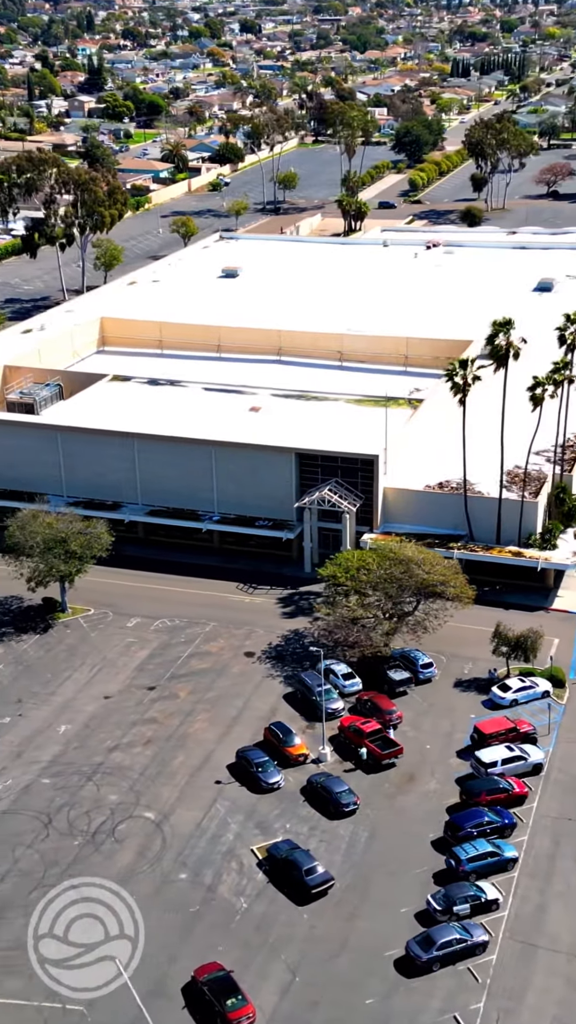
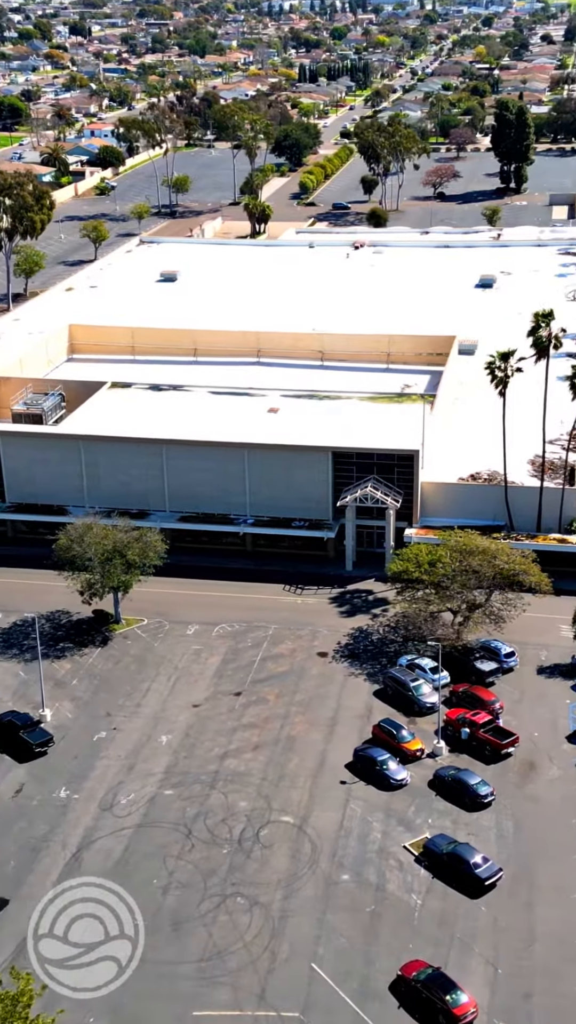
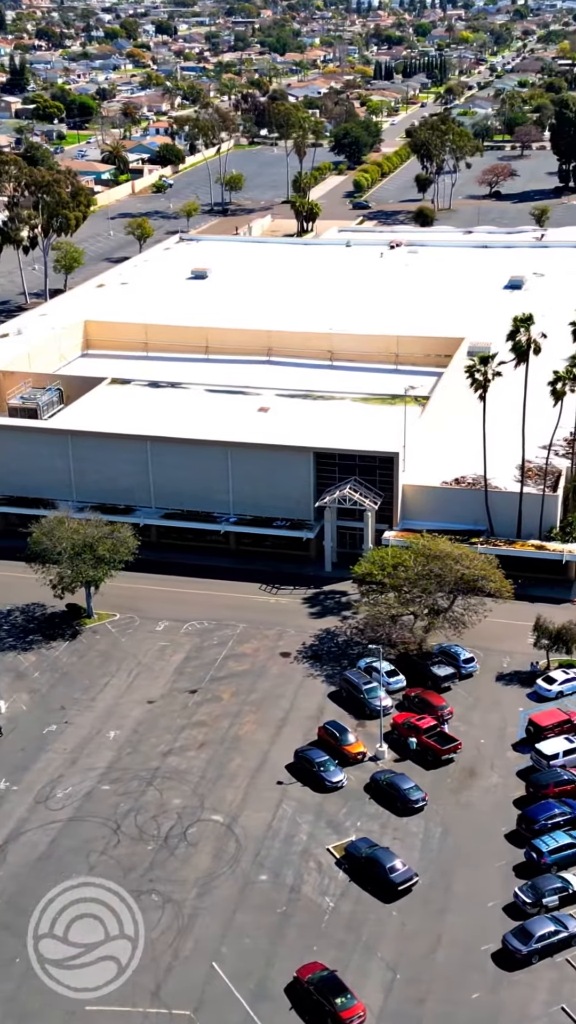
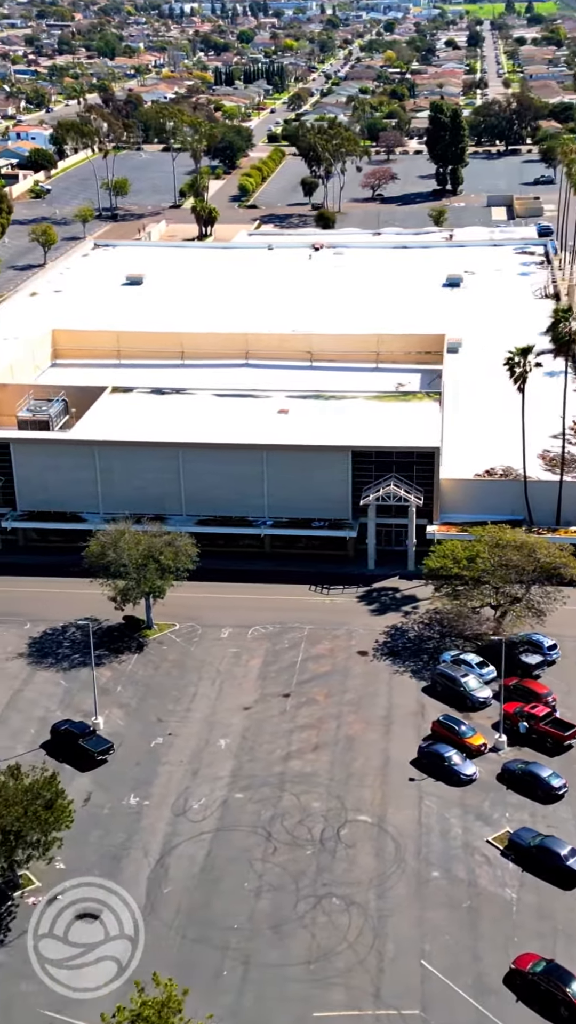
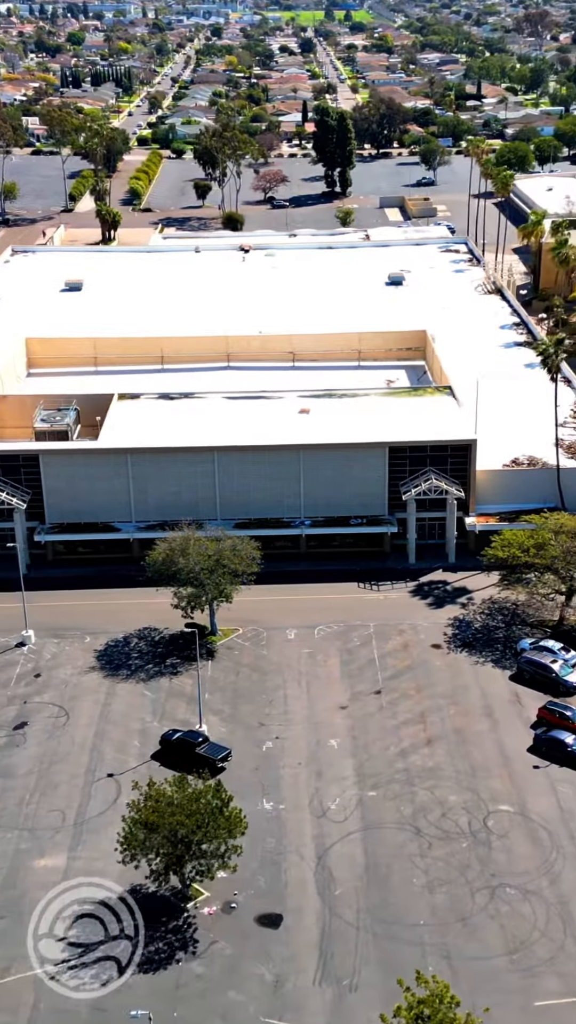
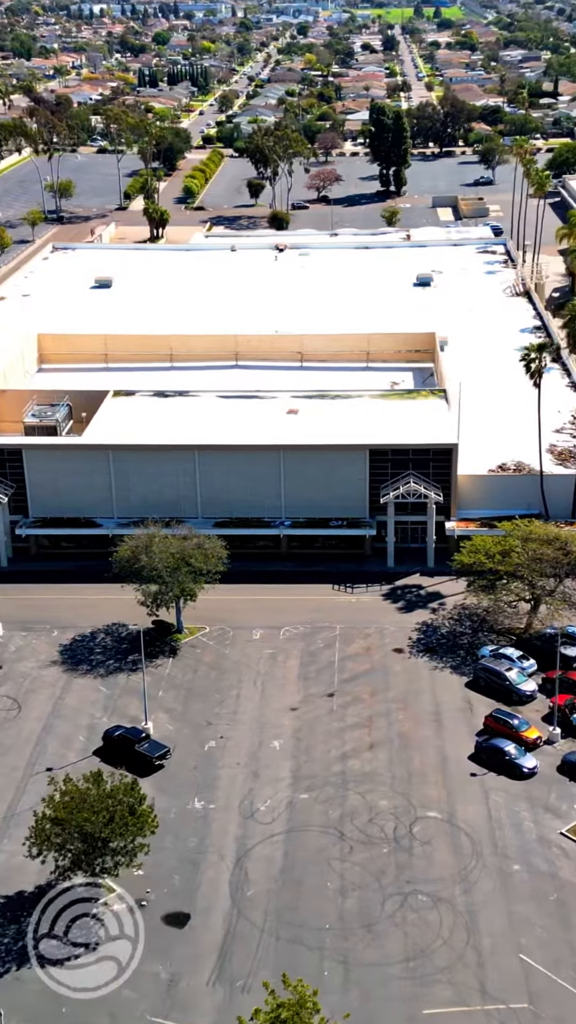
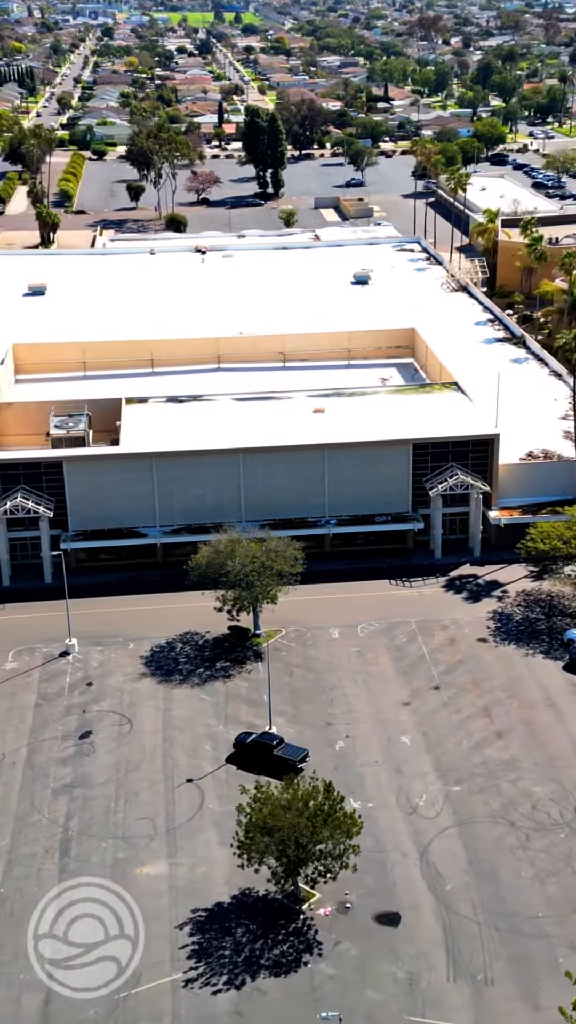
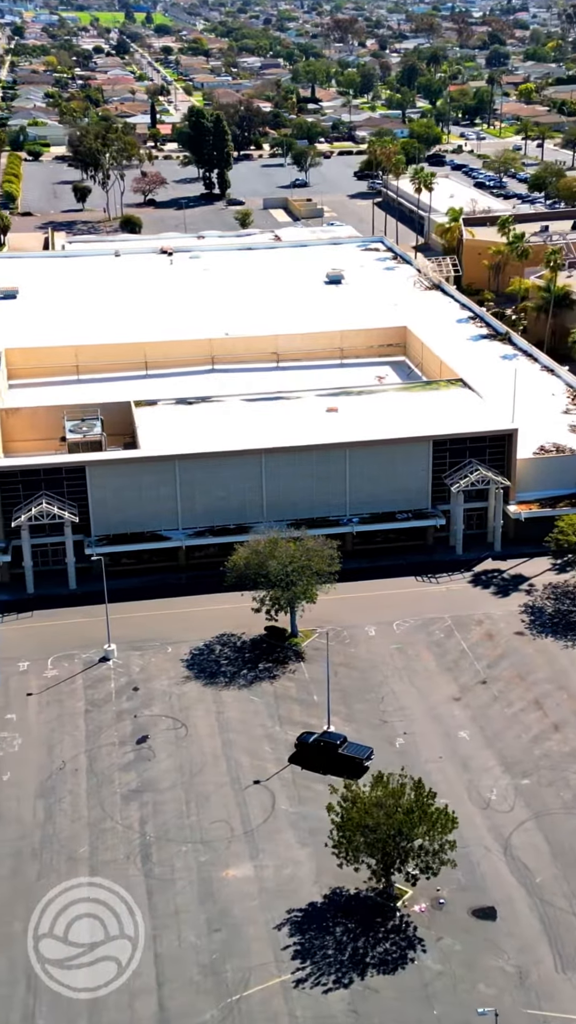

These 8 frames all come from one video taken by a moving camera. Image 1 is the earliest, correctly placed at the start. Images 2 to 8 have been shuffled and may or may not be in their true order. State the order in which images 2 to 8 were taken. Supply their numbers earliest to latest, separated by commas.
3, 2, 4, 6, 5, 7, 8
